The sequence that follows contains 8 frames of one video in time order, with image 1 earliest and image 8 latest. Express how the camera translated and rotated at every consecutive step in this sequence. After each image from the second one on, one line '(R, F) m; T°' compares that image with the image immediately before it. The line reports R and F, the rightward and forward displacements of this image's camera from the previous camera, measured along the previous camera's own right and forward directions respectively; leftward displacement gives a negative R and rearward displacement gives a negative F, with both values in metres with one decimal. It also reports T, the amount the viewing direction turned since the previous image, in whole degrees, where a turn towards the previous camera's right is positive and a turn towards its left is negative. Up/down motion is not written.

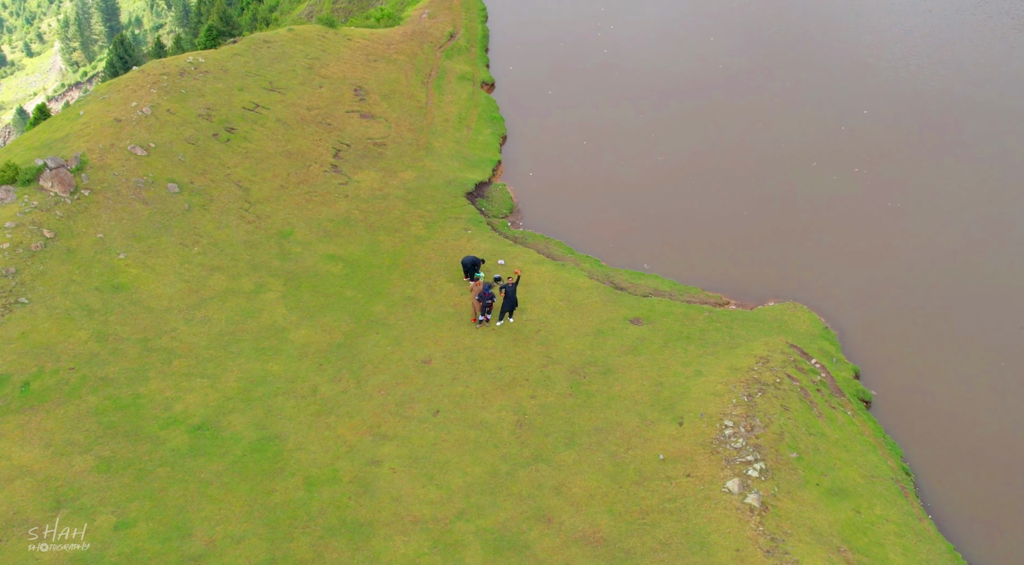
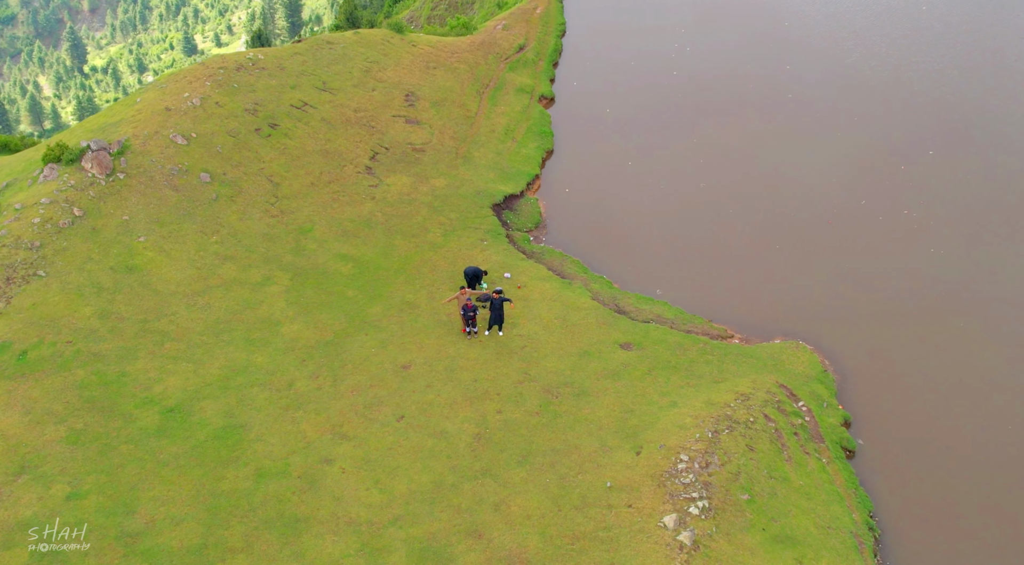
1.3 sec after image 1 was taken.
(+3.0, +0.3) m; -4°
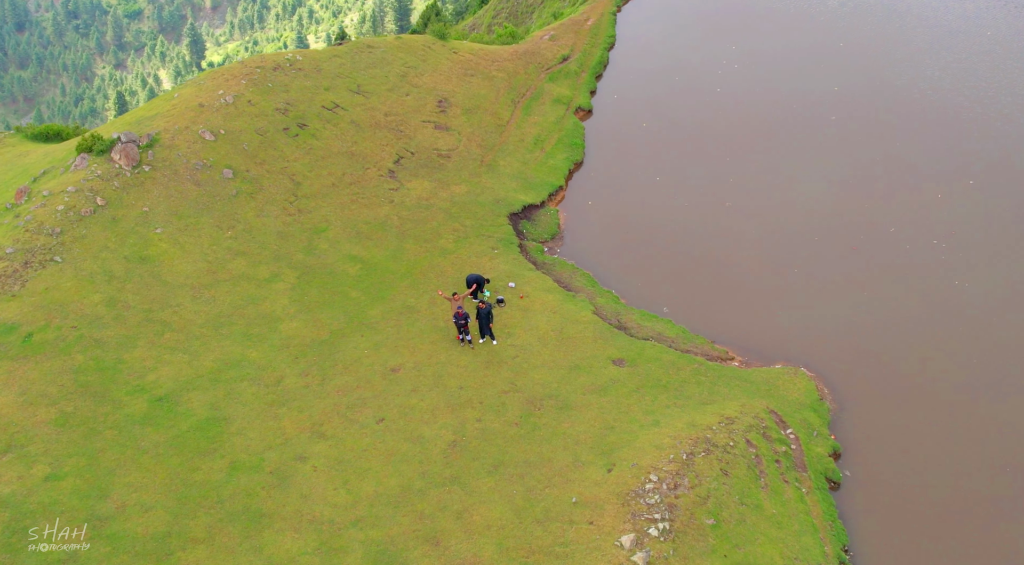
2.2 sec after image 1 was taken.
(+1.9, 0.0) m; -3°
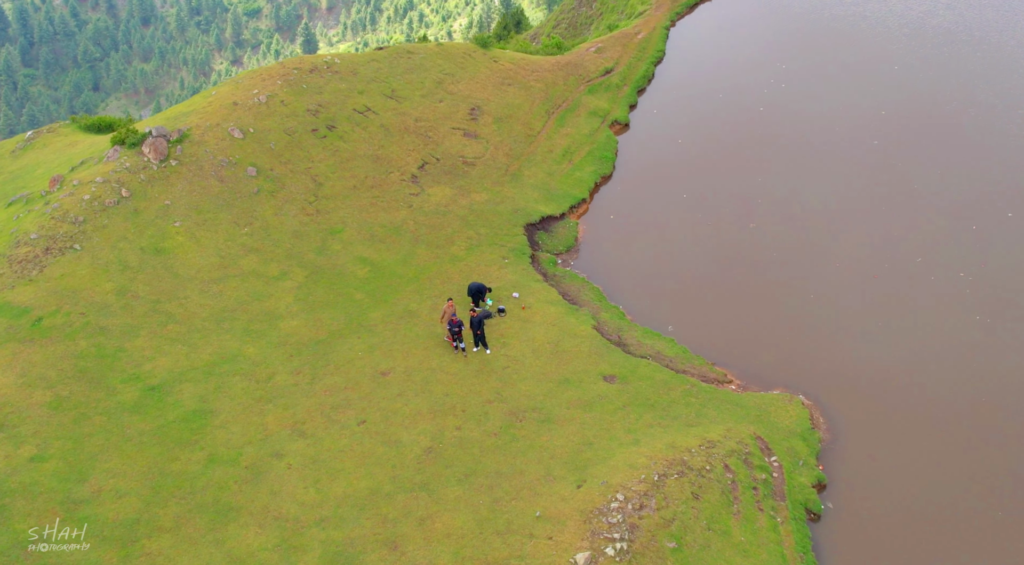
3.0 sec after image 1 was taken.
(+1.9, -0.1) m; -3°
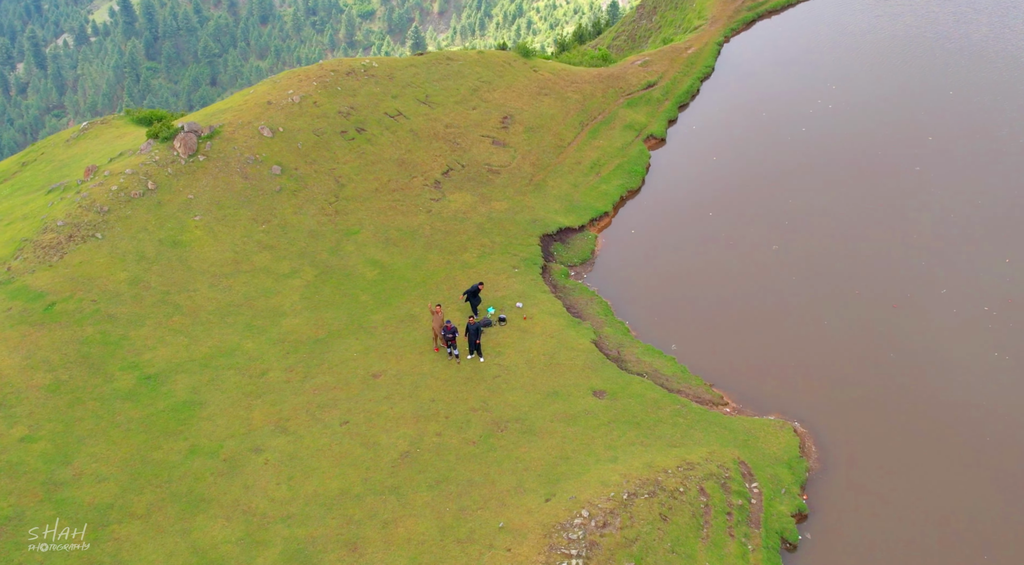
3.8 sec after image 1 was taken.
(+2.0, -0.1) m; -3°
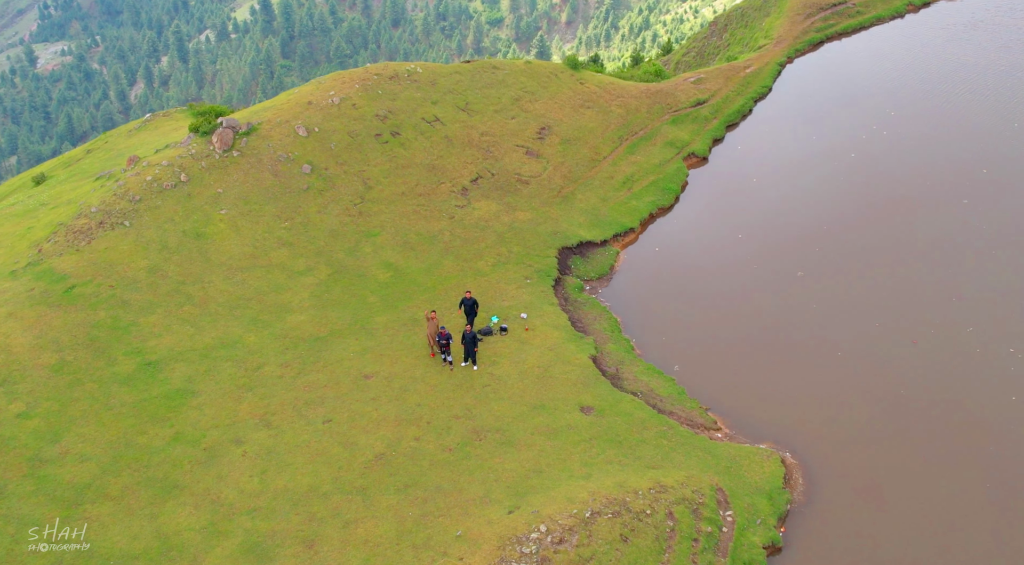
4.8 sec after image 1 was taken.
(+2.3, -0.2) m; -4°
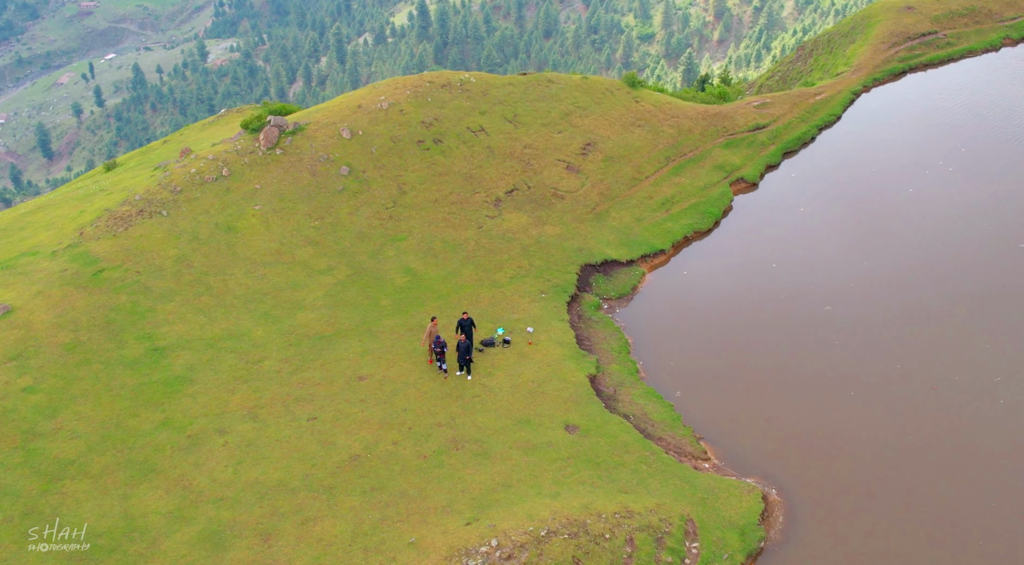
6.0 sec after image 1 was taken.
(+2.8, -0.4) m; -4°
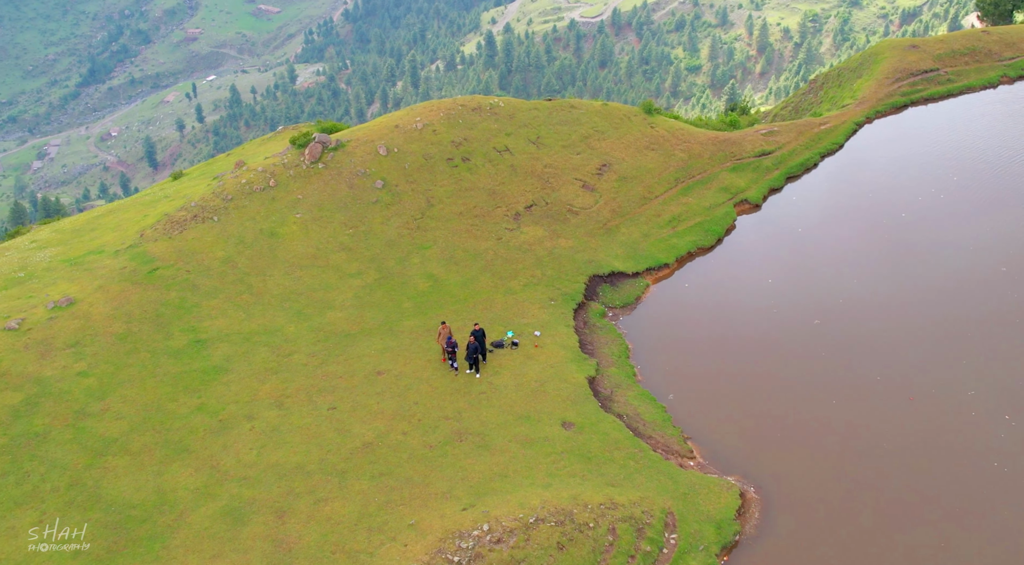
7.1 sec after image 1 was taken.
(+1.3, -2.6) m; -2°
